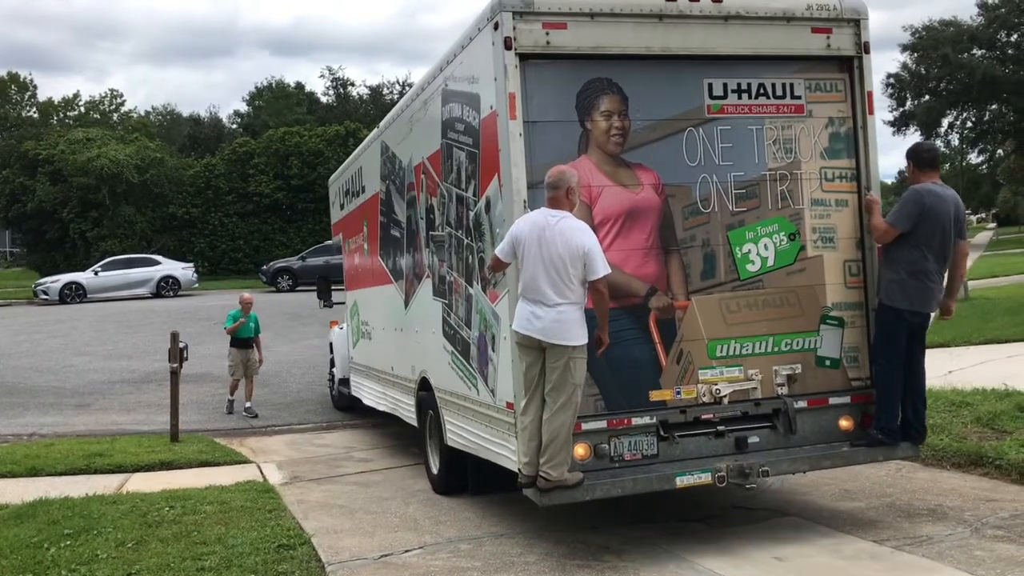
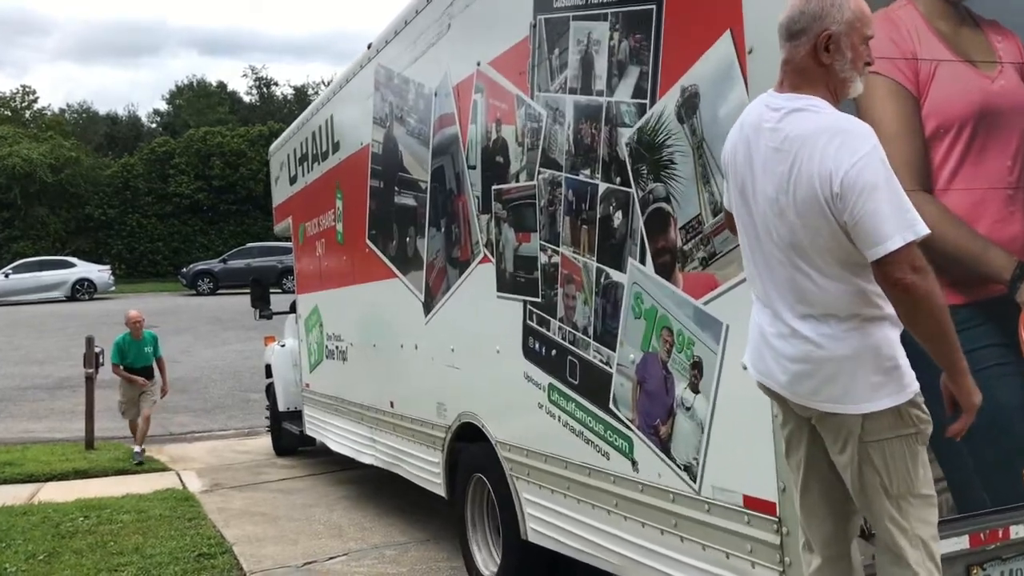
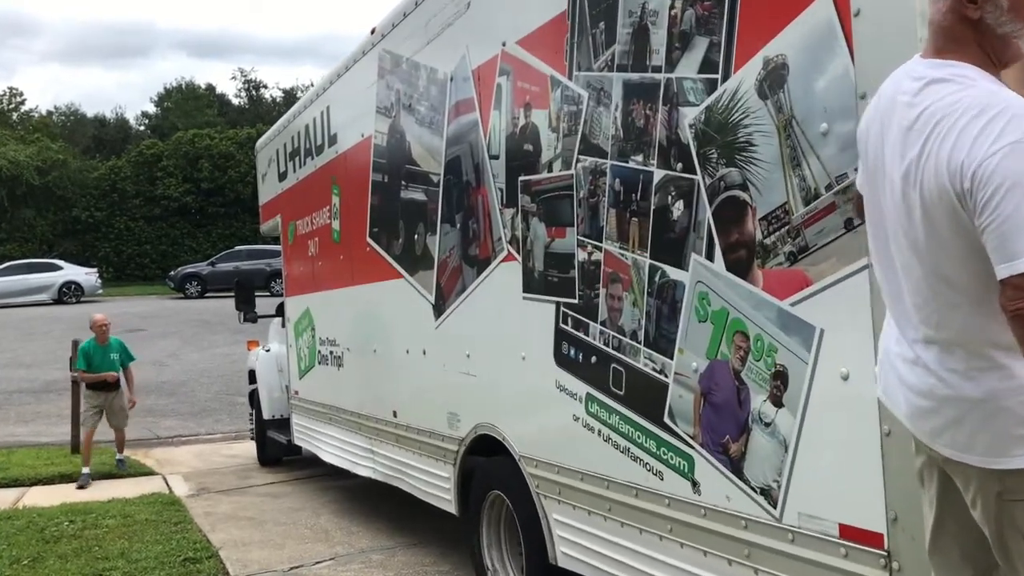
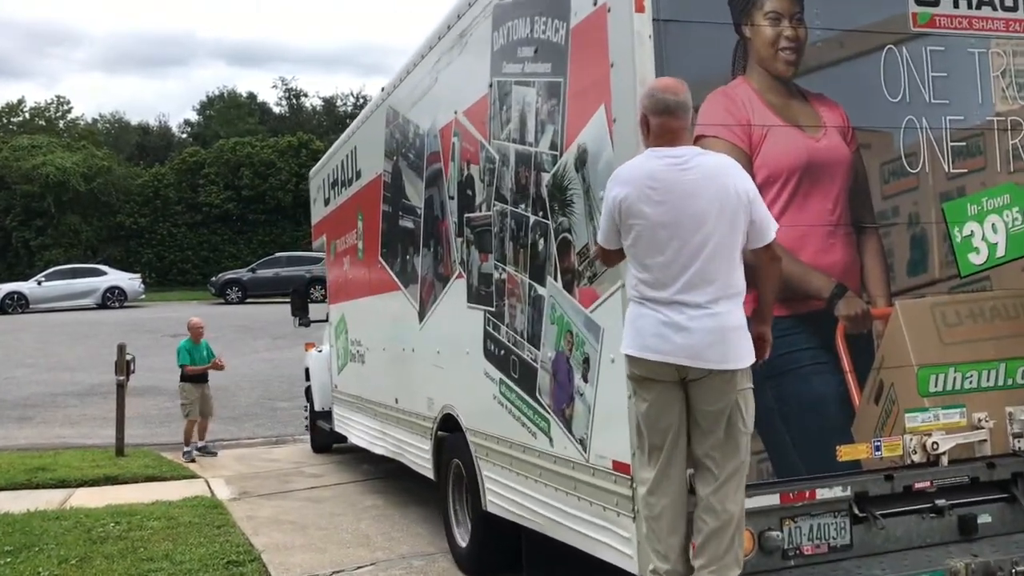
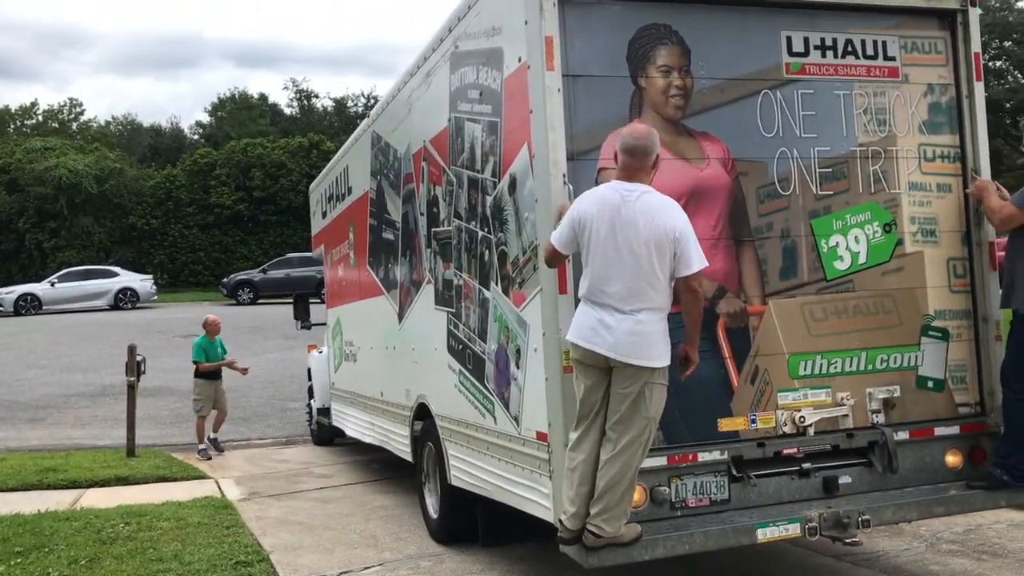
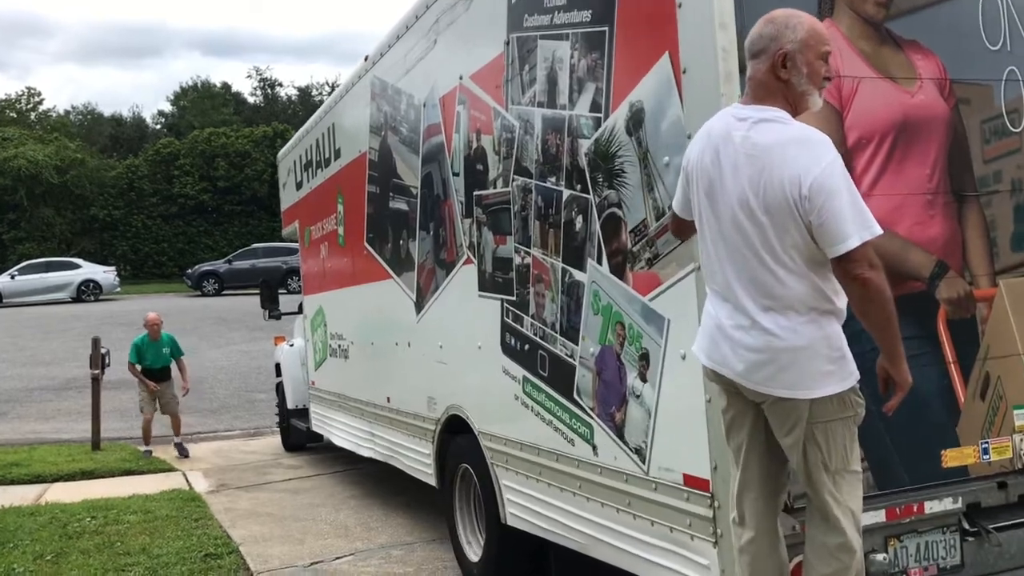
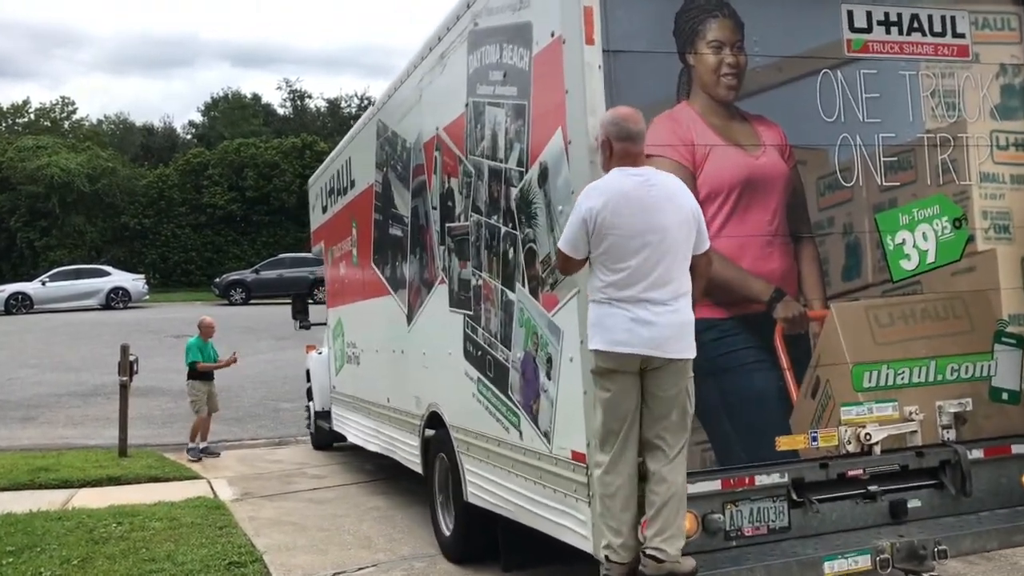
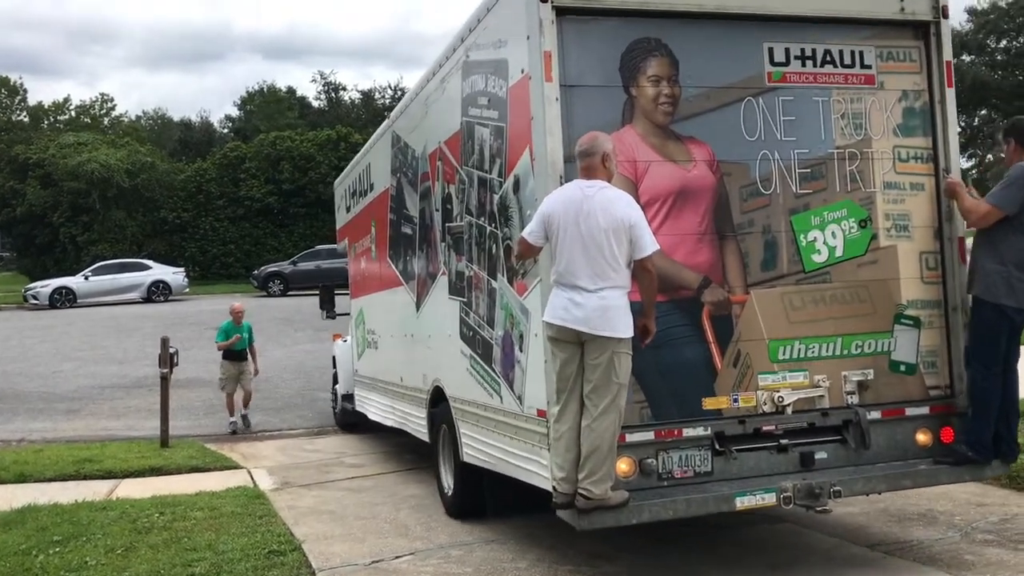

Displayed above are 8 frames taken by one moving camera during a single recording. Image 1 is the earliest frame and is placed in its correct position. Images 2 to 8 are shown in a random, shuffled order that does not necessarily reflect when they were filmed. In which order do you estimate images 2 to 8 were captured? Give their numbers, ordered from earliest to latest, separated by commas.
8, 5, 7, 4, 6, 2, 3
